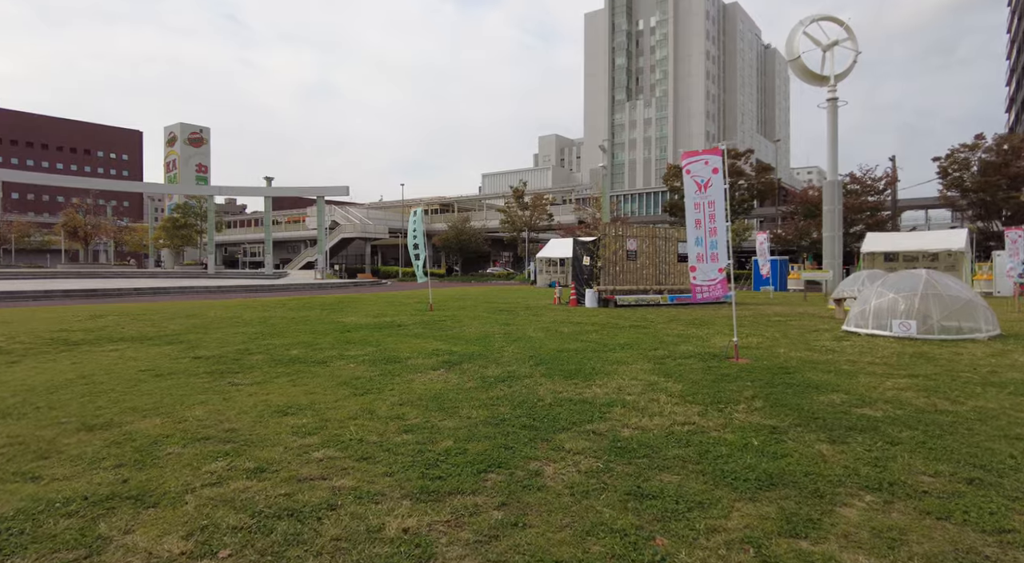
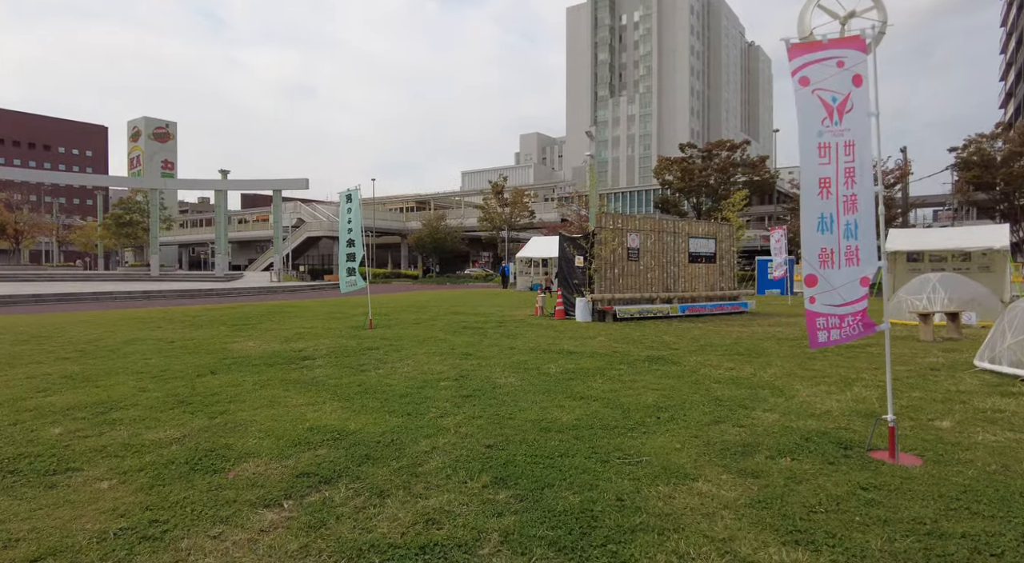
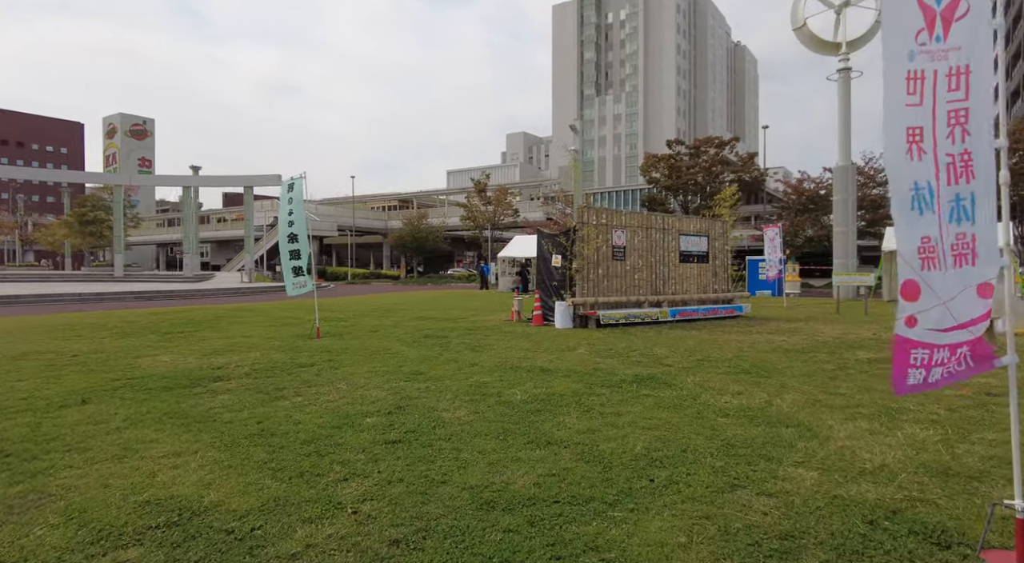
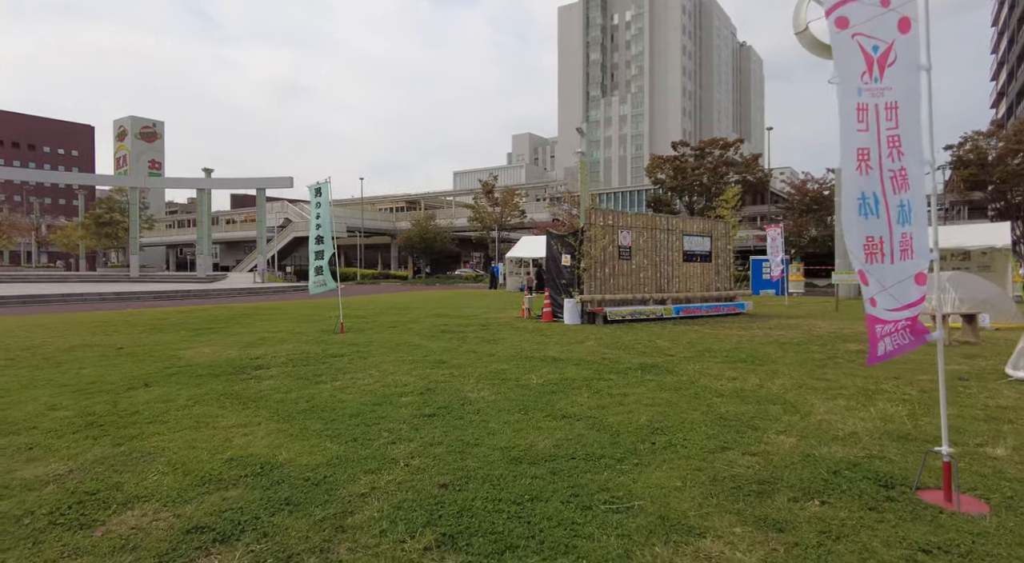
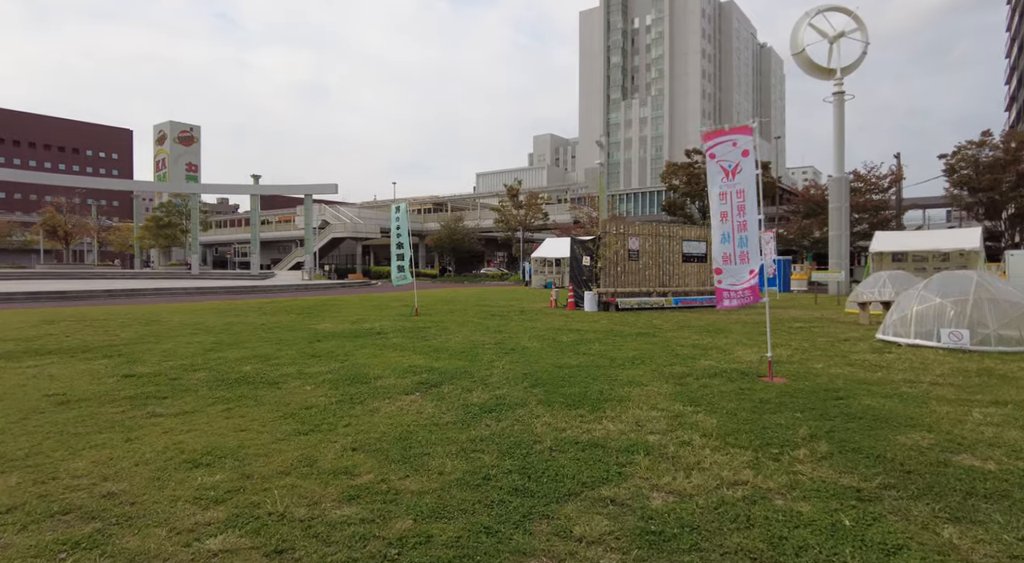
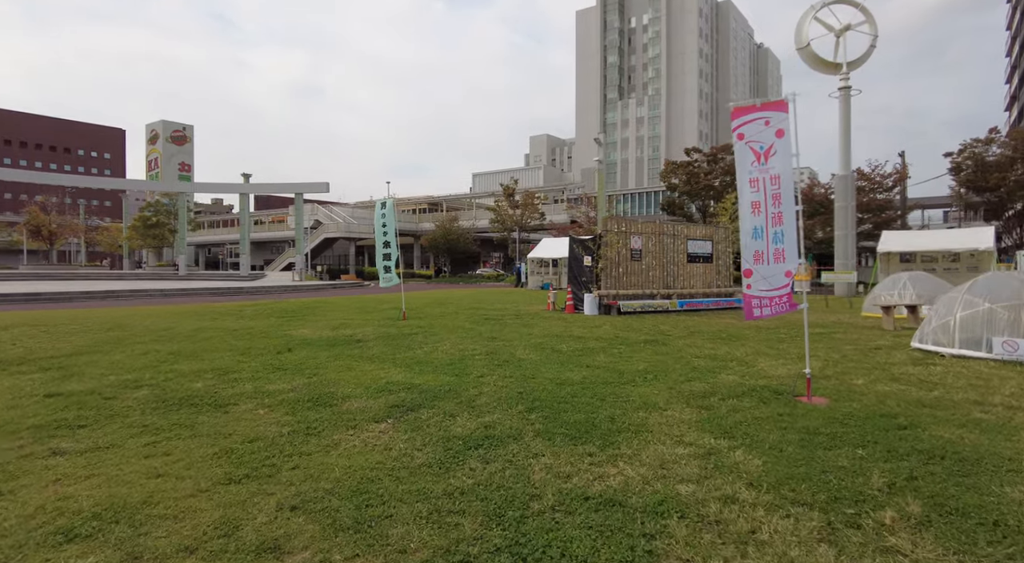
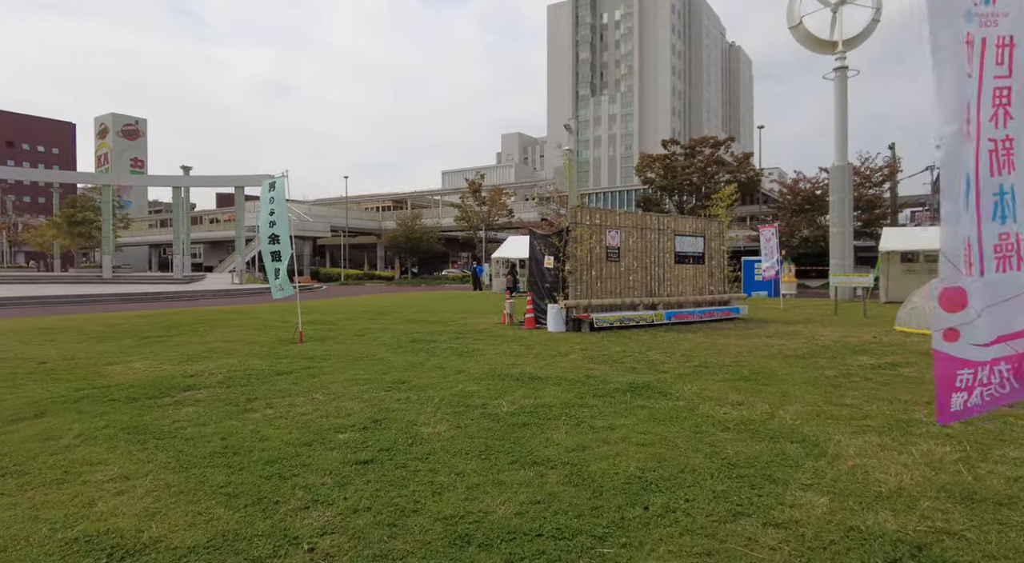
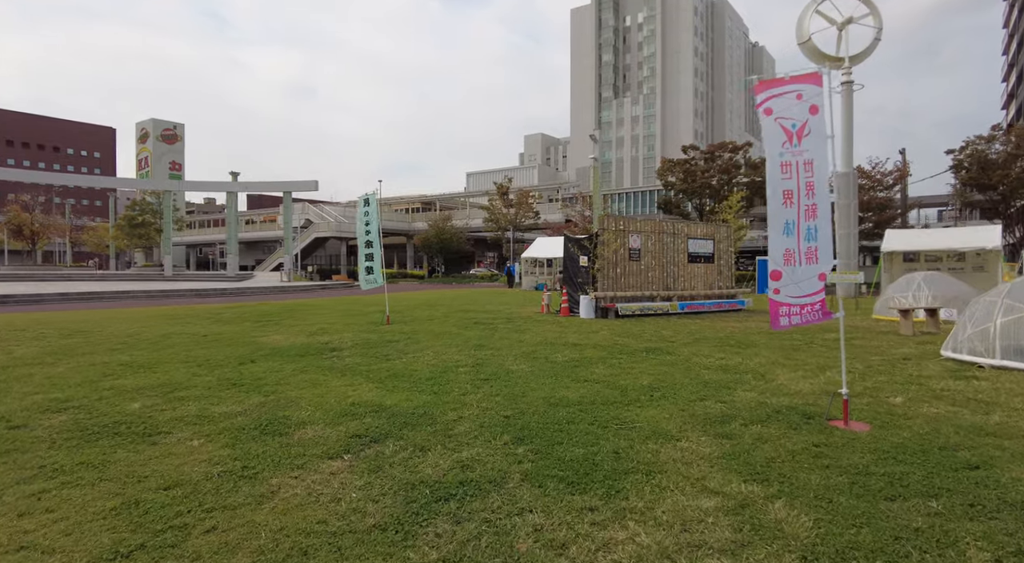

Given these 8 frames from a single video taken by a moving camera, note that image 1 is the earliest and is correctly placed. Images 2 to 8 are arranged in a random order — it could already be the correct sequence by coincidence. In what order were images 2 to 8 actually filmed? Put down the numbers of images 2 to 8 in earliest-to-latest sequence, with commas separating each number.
5, 6, 8, 2, 4, 3, 7
